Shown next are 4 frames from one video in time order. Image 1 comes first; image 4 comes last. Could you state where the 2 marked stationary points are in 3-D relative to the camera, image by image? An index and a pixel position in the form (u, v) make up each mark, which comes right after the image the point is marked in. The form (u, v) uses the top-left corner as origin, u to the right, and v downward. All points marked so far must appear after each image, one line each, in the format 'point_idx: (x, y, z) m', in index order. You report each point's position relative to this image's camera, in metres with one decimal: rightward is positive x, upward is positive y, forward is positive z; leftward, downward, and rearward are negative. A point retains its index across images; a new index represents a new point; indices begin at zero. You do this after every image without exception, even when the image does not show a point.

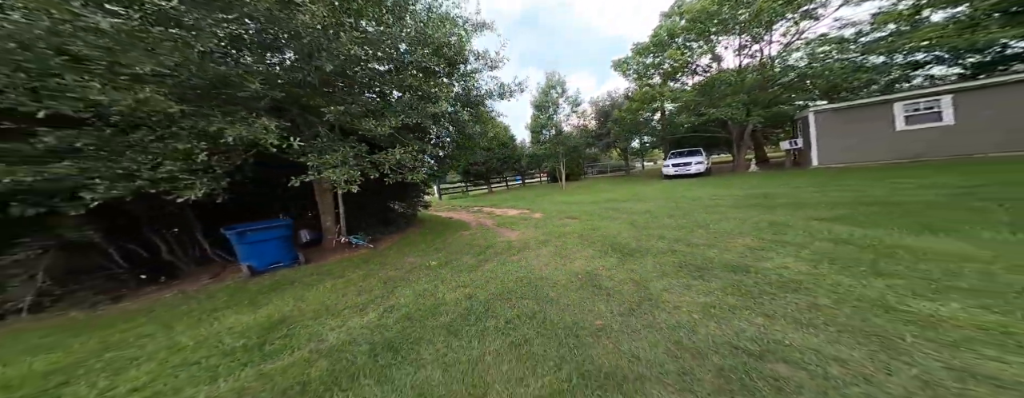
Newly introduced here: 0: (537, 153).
0: (+1.3, +2.3, +14.5) m
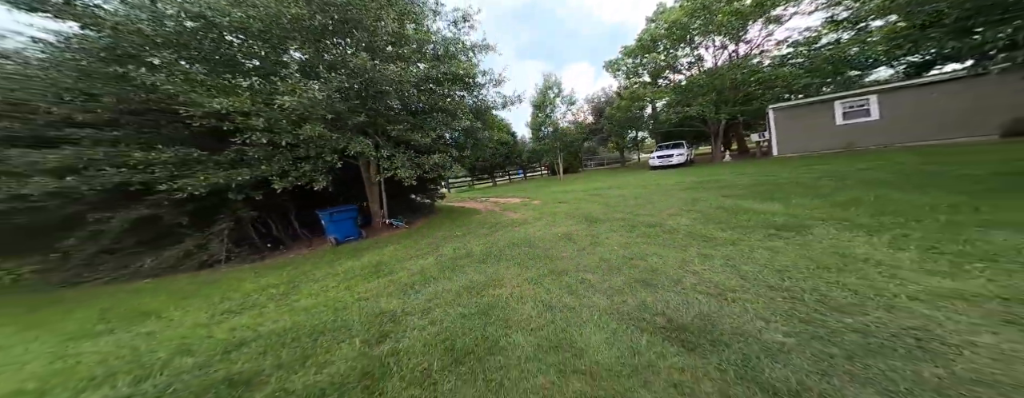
0: (+1.4, +2.9, +16.2) m
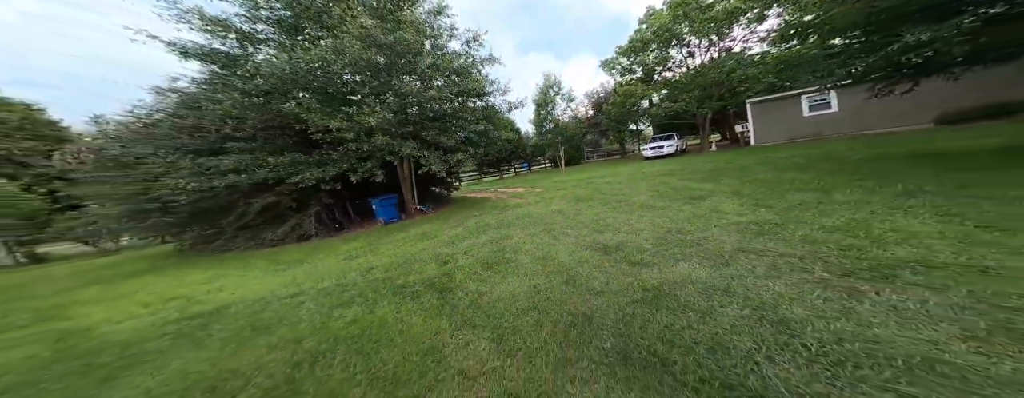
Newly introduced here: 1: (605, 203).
0: (+1.7, +3.6, +17.7) m
1: (+2.1, -0.1, +6.0) m
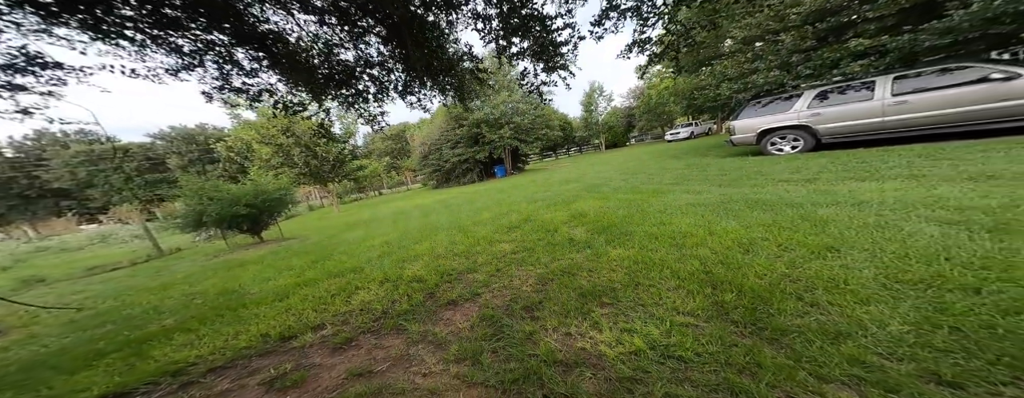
0: (+7.1, +6.7, +24.7) m
1: (+4.6, +1.8, +13.7) m
